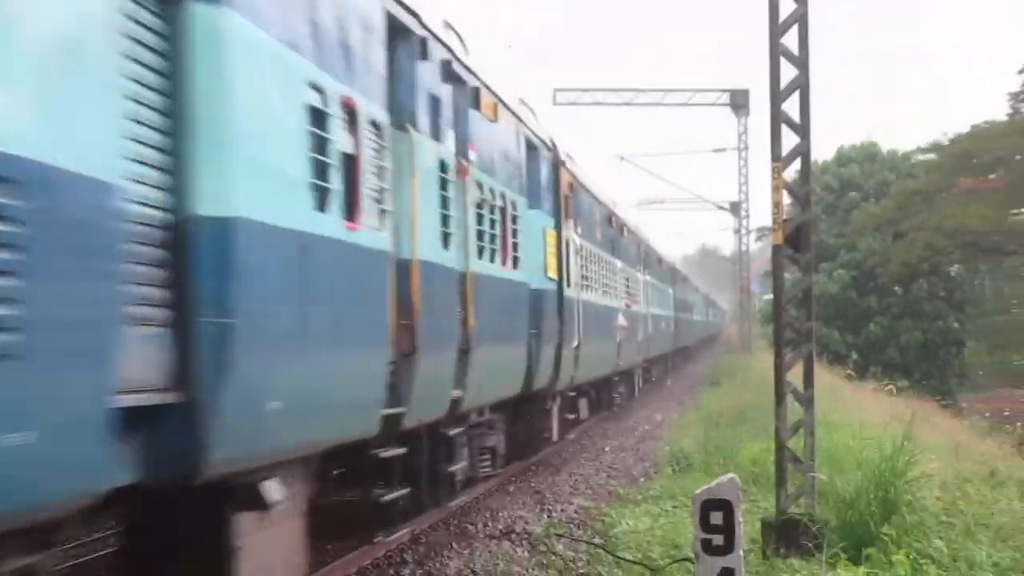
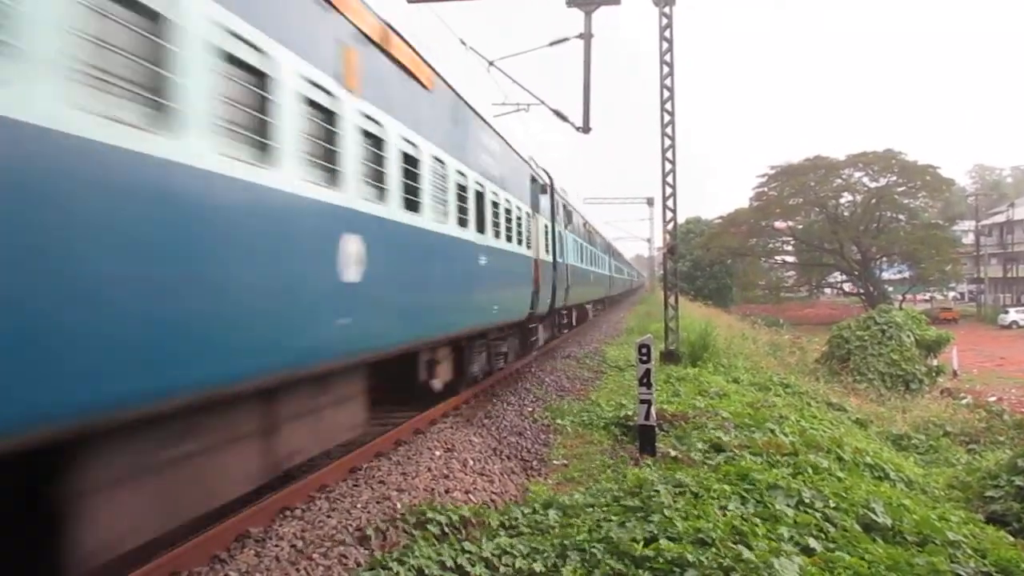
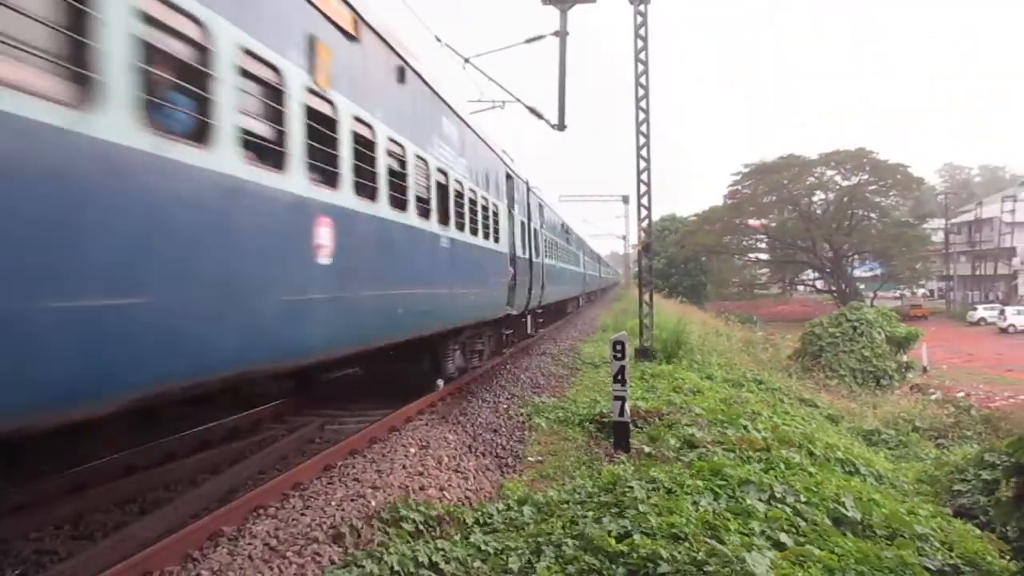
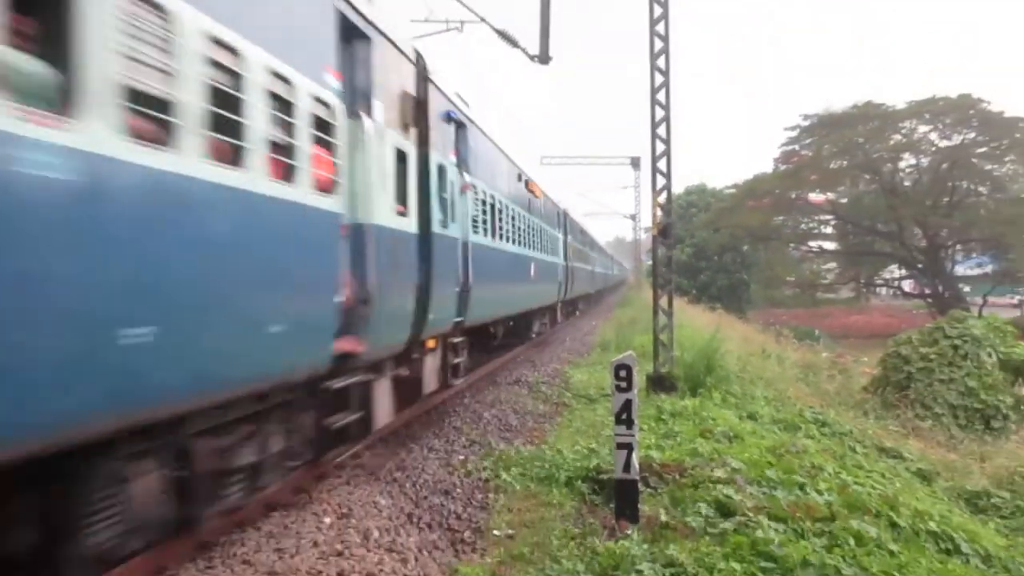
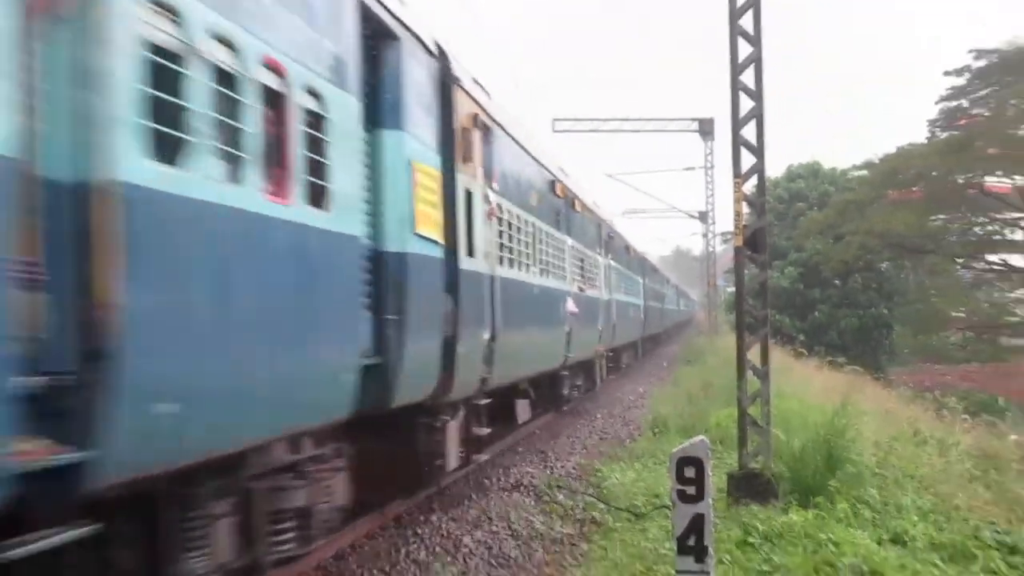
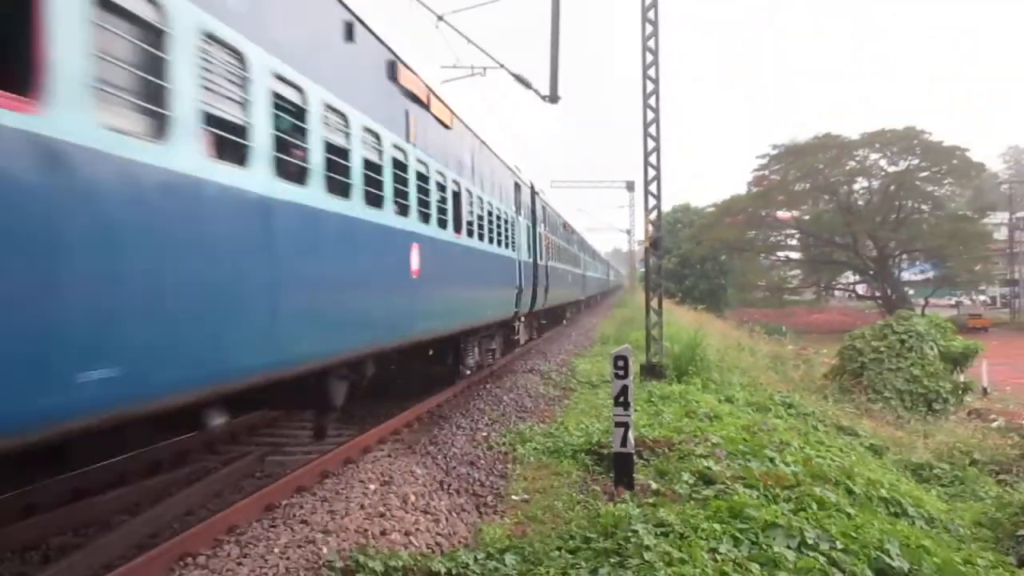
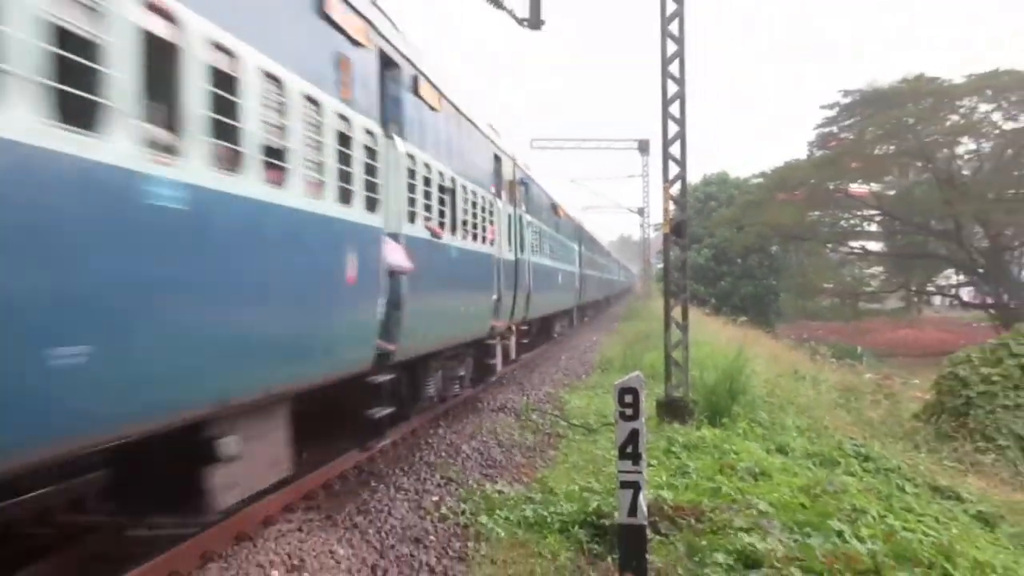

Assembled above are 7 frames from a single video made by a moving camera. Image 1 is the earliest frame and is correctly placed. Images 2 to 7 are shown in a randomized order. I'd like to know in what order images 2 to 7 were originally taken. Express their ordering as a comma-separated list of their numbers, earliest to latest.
5, 7, 4, 6, 3, 2
